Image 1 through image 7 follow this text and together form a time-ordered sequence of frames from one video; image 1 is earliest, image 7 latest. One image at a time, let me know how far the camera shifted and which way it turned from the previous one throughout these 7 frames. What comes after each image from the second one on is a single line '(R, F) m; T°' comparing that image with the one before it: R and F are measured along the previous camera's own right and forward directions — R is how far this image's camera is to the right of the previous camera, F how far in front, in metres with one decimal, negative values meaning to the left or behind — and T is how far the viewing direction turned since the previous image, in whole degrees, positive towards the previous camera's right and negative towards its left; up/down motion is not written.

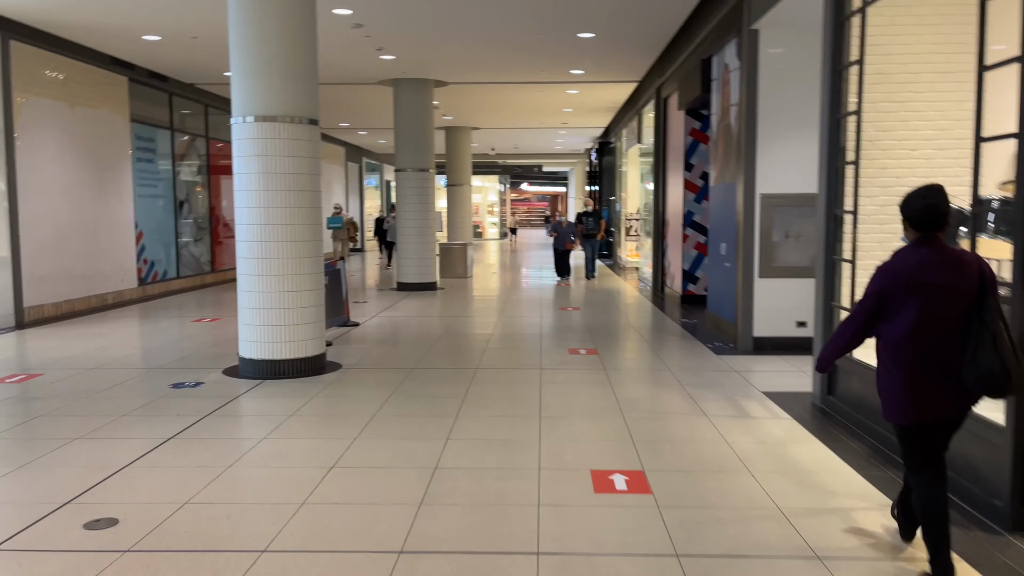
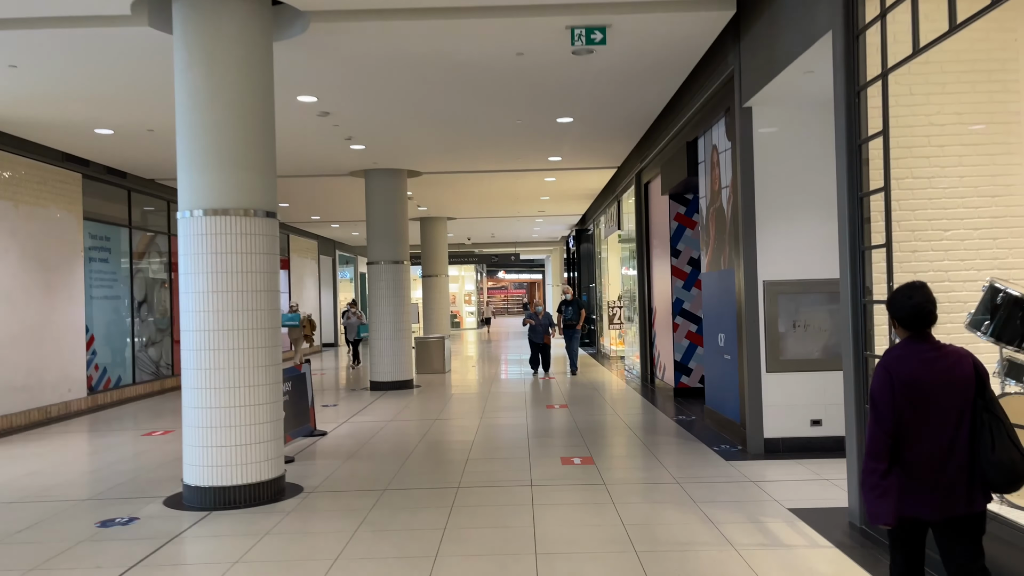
(0.0, +0.6) m; +2°
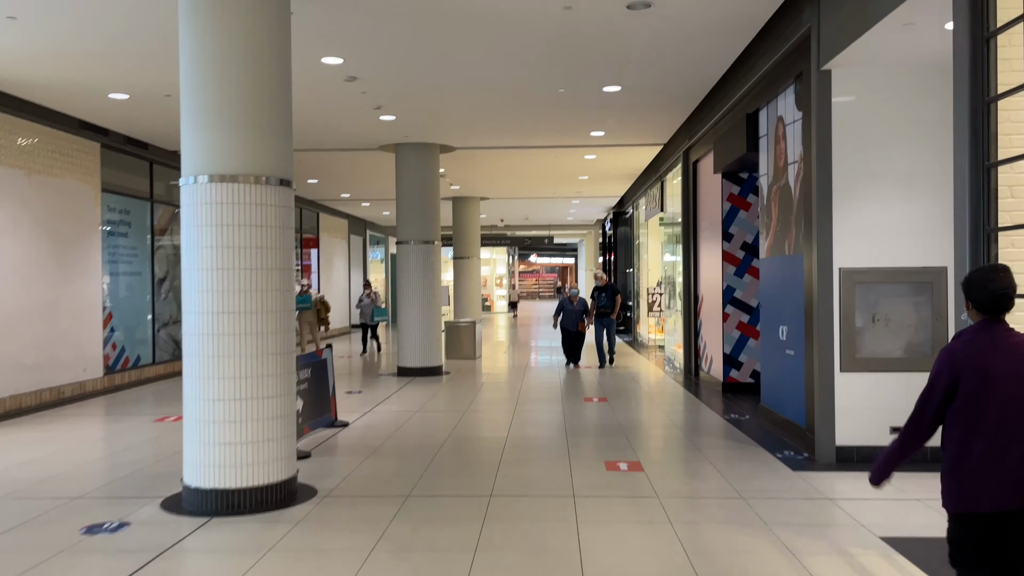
(-0.1, +0.6) m; -2°
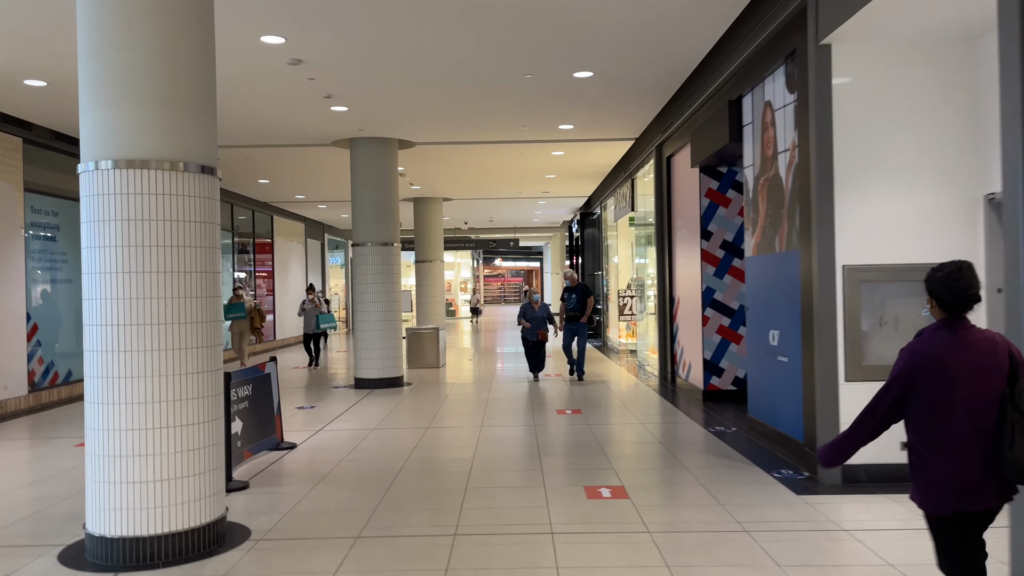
(0.0, +0.7) m; +3°
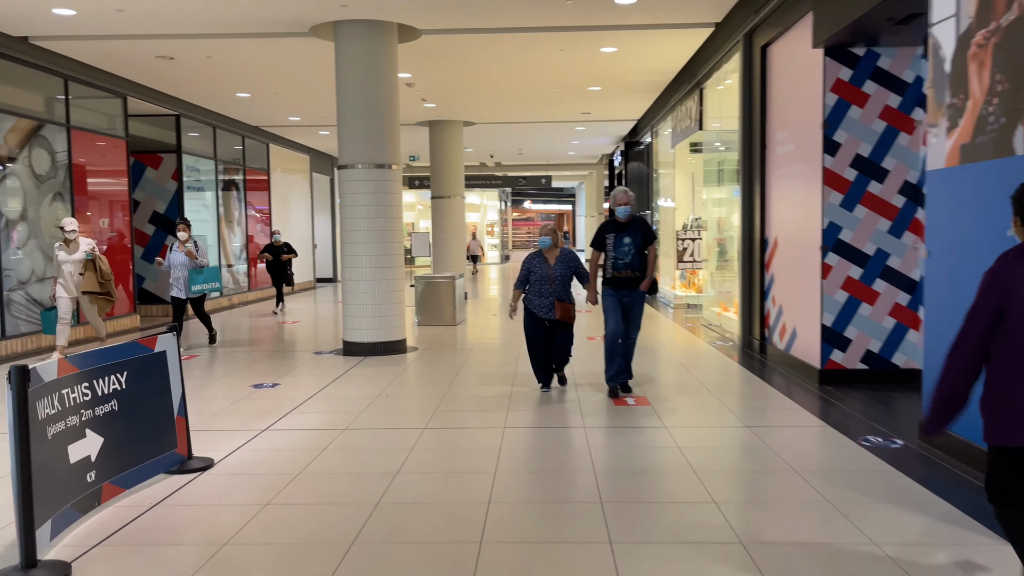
(-0.1, +2.4) m; -2°
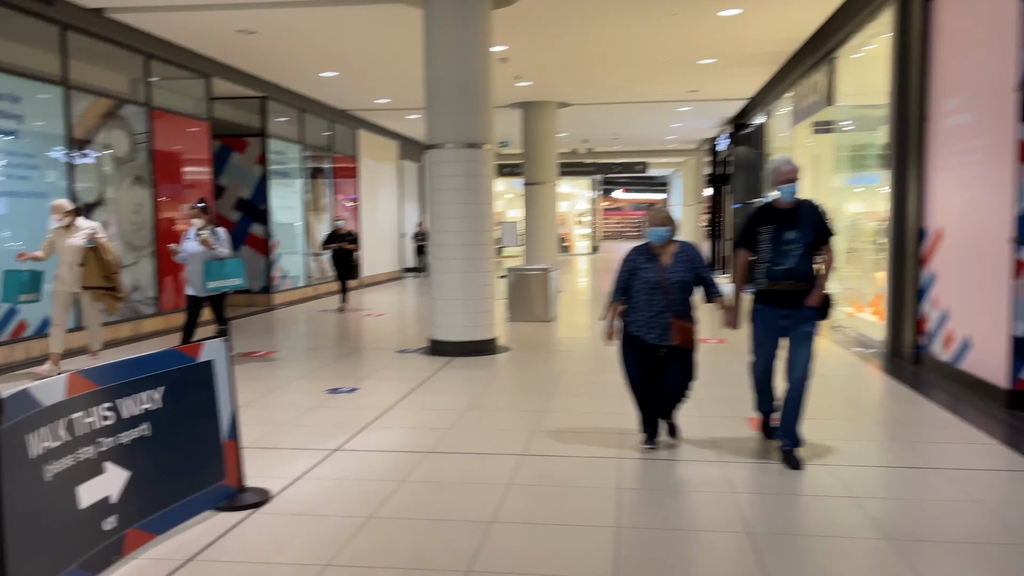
(-0.2, +0.9) m; -6°
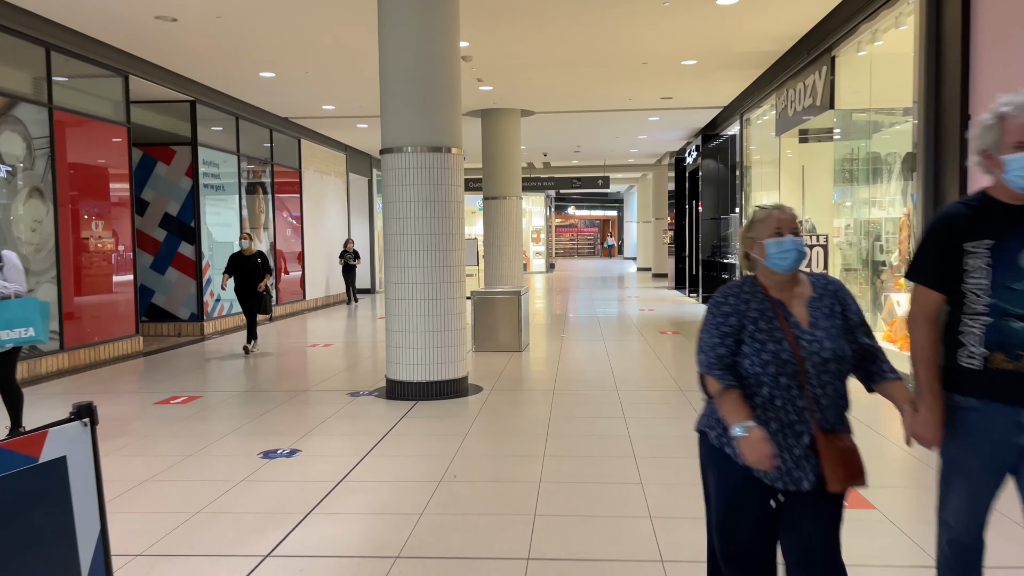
(-0.2, +1.1) m; +4°
